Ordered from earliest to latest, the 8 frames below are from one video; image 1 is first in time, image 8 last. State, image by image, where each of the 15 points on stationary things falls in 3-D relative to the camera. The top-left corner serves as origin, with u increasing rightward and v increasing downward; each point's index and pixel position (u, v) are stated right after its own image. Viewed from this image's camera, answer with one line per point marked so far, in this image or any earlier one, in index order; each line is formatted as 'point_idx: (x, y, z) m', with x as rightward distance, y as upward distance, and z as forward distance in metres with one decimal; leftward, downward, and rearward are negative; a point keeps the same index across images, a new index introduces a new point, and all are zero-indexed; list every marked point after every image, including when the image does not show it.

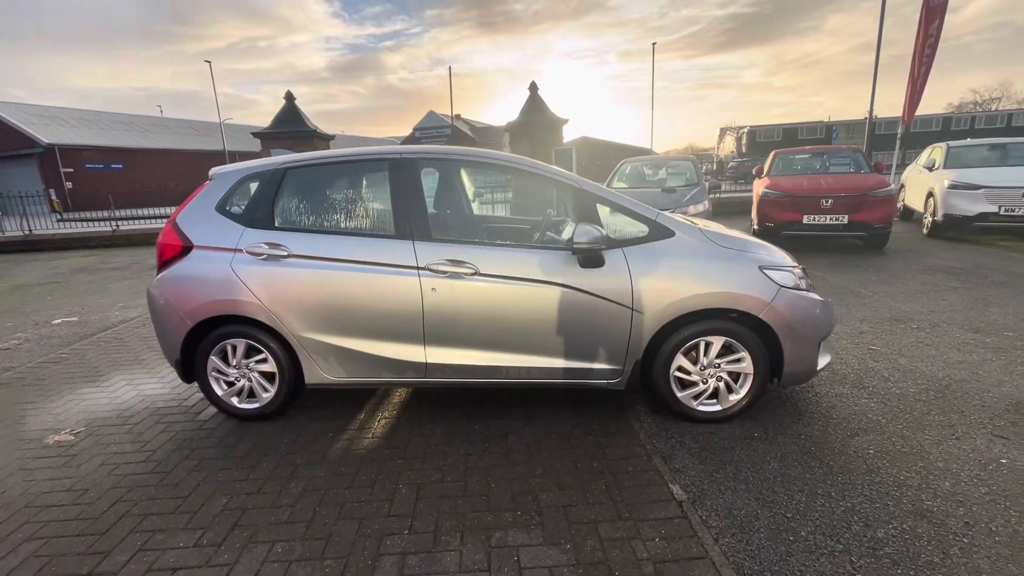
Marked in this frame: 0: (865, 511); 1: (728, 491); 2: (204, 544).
0: (+1.7, -1.1, +2.3) m
1: (+1.1, -1.1, +2.5) m
2: (-1.5, -1.2, +2.2) m
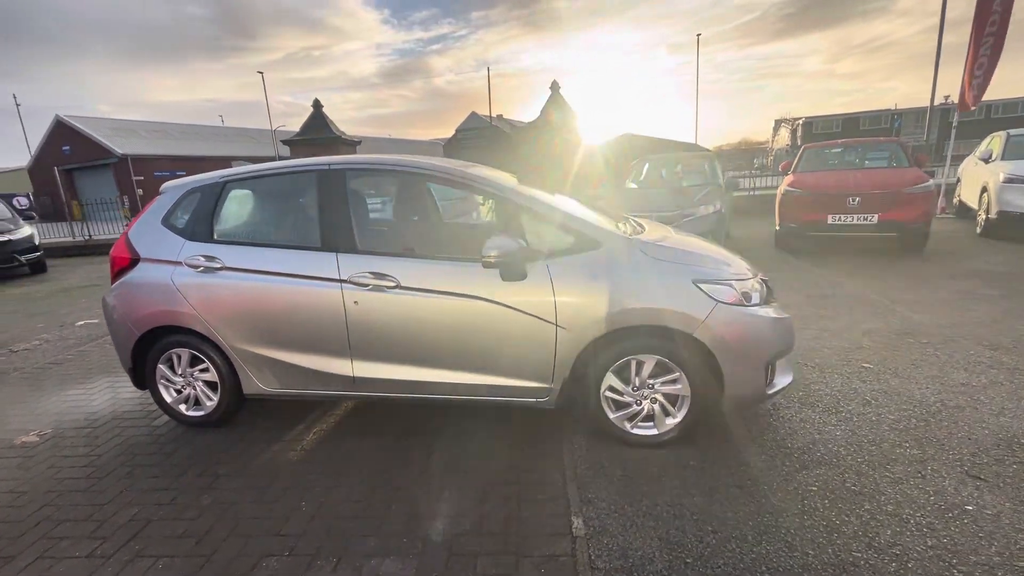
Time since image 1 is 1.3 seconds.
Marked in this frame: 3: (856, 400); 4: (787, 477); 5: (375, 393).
0: (+1.1, -1.2, +2.0) m
1: (+0.6, -1.1, +2.3) m
2: (-2.0, -1.3, +2.3) m
3: (+2.4, -0.8, +3.3) m
4: (+1.5, -1.0, +2.6) m
5: (-0.9, -0.7, +3.2) m
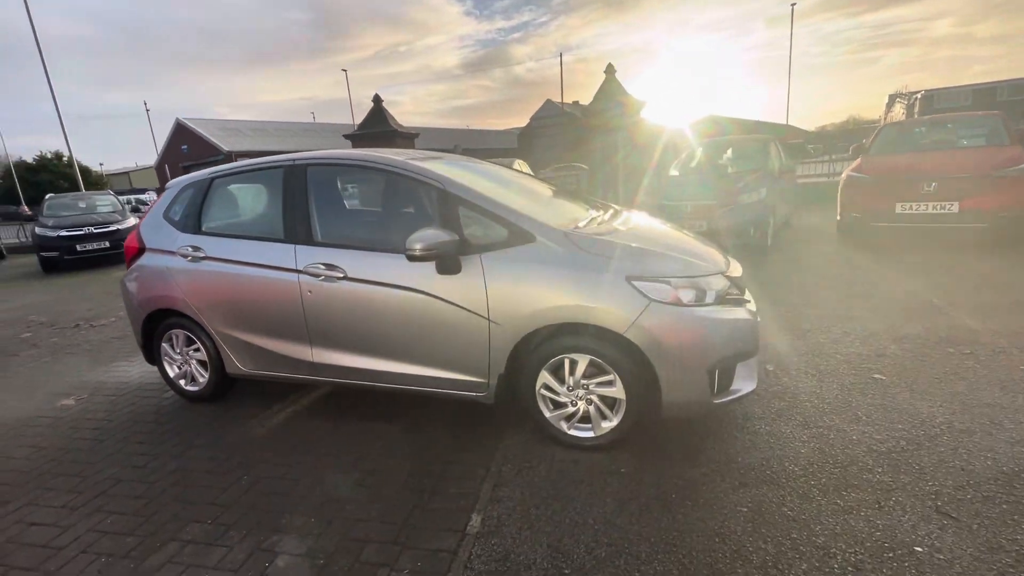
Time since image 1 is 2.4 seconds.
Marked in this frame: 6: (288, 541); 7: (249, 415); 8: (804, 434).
0: (+0.6, -1.2, +1.9) m
1: (+0.1, -1.1, +2.2) m
2: (-2.5, -1.2, +2.6) m
3: (+2.1, -0.8, +2.9) m
4: (+1.0, -1.0, +2.3) m
5: (-1.3, -0.6, +3.3) m
6: (-1.1, -1.2, +2.2) m
7: (-2.0, -1.0, +3.5) m
8: (+1.7, -0.9, +2.8) m
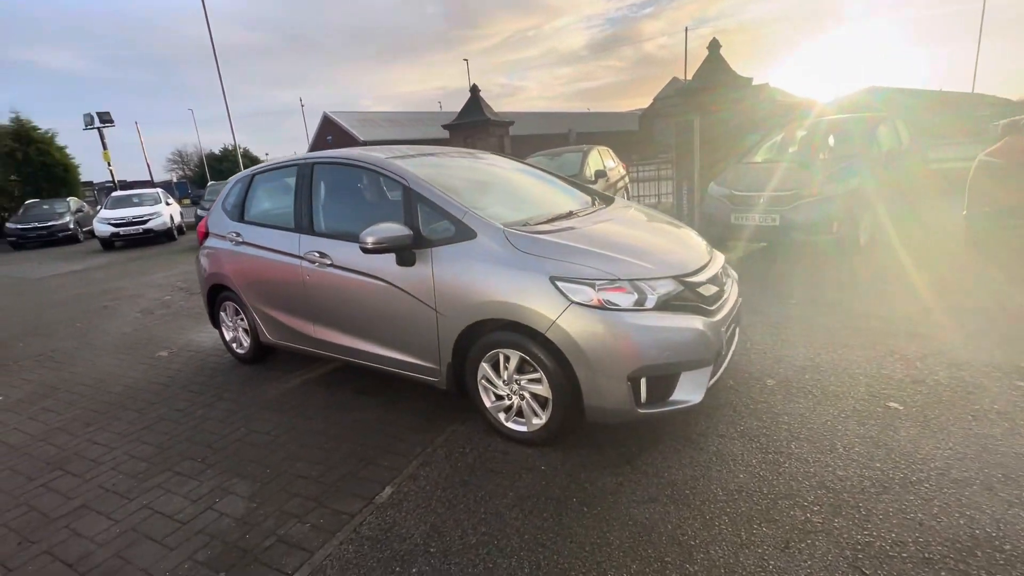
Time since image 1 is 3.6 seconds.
0: (0.0, -1.2, +1.9) m
1: (-0.5, -1.1, +2.4) m
2: (-2.8, -1.1, +3.4) m
3: (+1.7, -0.9, +2.6) m
4: (+0.5, -1.1, +2.3) m
5: (-1.5, -0.5, +3.8) m
6: (-1.5, -1.1, +2.7) m
7: (-2.1, -0.8, +4.1) m
8: (+1.3, -0.9, +2.5) m
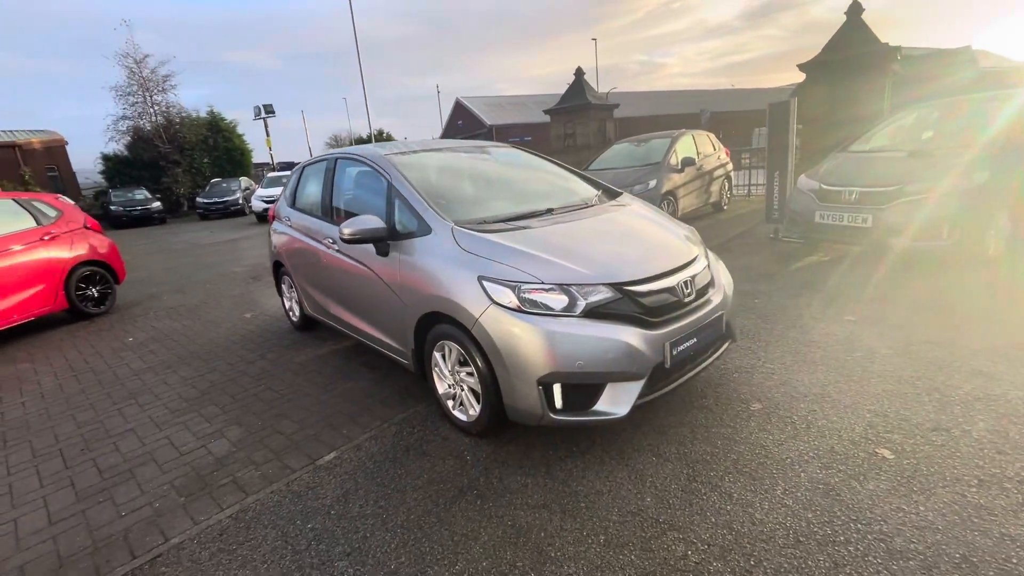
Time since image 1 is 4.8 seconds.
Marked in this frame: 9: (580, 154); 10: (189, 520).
0: (-0.6, -1.2, +2.1) m
1: (-0.9, -1.1, +2.6) m
2: (-3.0, -0.8, +4.2) m
3: (+1.2, -1.0, +2.3) m
4: (0.0, -1.1, +2.3) m
5: (-1.5, -0.4, +4.2) m
6: (-1.9, -1.0, +3.2) m
7: (-2.1, -0.6, +4.8) m
8: (+0.8, -1.0, +2.4) m
9: (+2.3, +4.6, +16.3) m
10: (-1.6, -1.2, +2.4) m
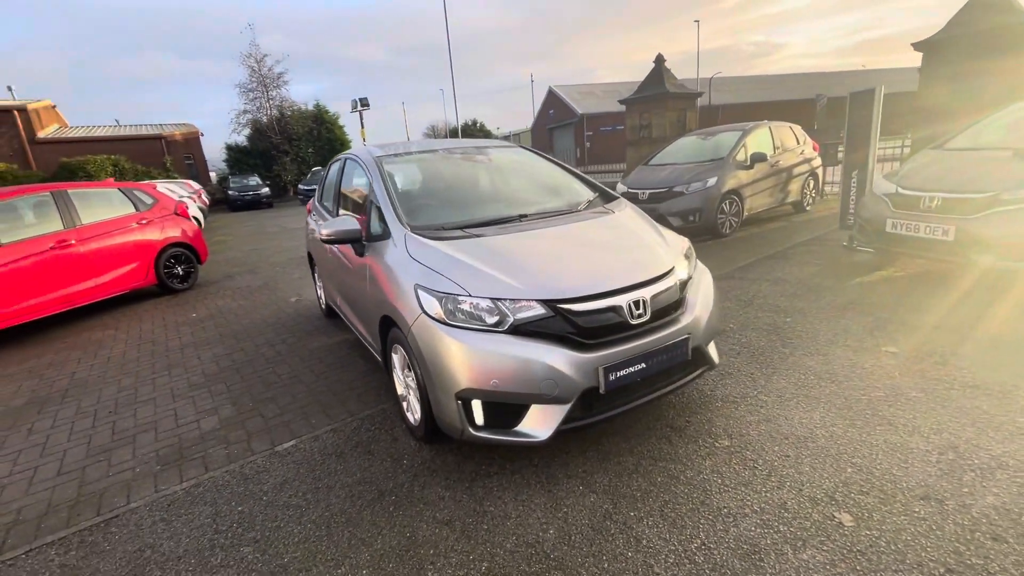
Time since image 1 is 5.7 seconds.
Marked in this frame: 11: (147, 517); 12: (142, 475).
0: (-1.1, -1.2, +2.3) m
1: (-1.3, -1.1, +2.8) m
2: (-3.0, -0.7, +4.7) m
3: (+0.7, -1.1, +2.1) m
4: (-0.5, -1.1, +2.3) m
5: (-1.5, -0.3, +4.5) m
6: (-2.2, -0.9, +3.6) m
7: (-2.0, -0.5, +5.1) m
8: (+0.4, -1.1, +2.2) m
9: (+4.7, +4.7, +15.5) m
10: (-2.1, -1.1, +2.7) m
11: (-1.9, -1.2, +2.5) m
12: (-2.2, -1.1, +2.8) m
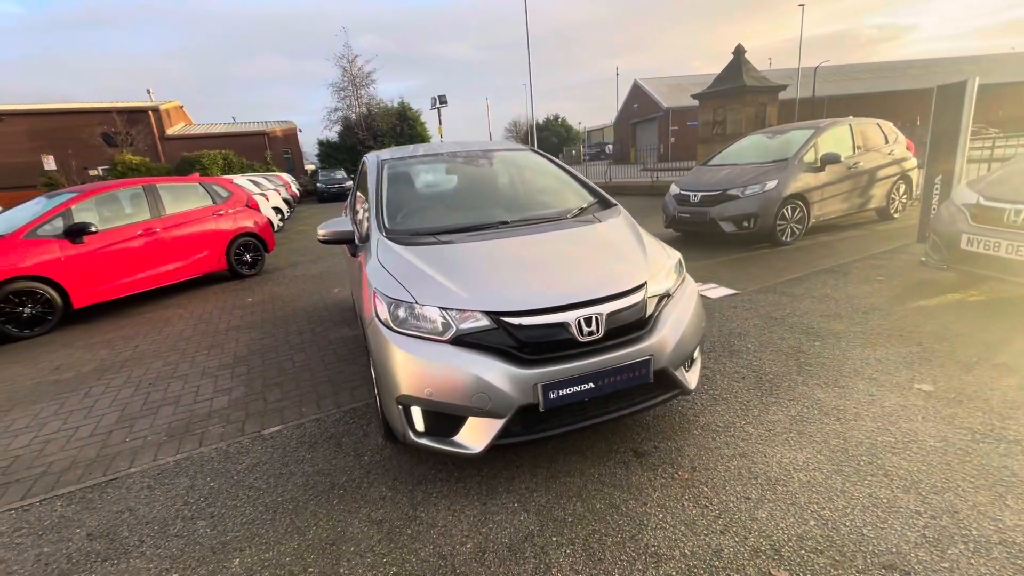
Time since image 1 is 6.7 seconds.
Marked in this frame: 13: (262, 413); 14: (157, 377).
0: (-1.5, -1.2, +2.5) m
1: (-1.6, -1.0, +3.0) m
2: (-2.9, -0.6, +5.2) m
3: (+0.4, -1.2, +2.0) m
4: (-0.8, -1.2, +2.4) m
5: (-1.5, -0.3, +4.7) m
6: (-2.3, -0.9, +3.9) m
7: (-1.8, -0.4, +5.4) m
8: (0.0, -1.2, +2.2) m
9: (+6.7, +4.4, +14.5) m
10: (-2.3, -1.1, +3.0) m
11: (-2.2, -1.2, +2.8) m
12: (-2.5, -1.1, +3.2) m
13: (-1.9, -0.9, +3.5) m
14: (-3.3, -0.8, +4.3) m
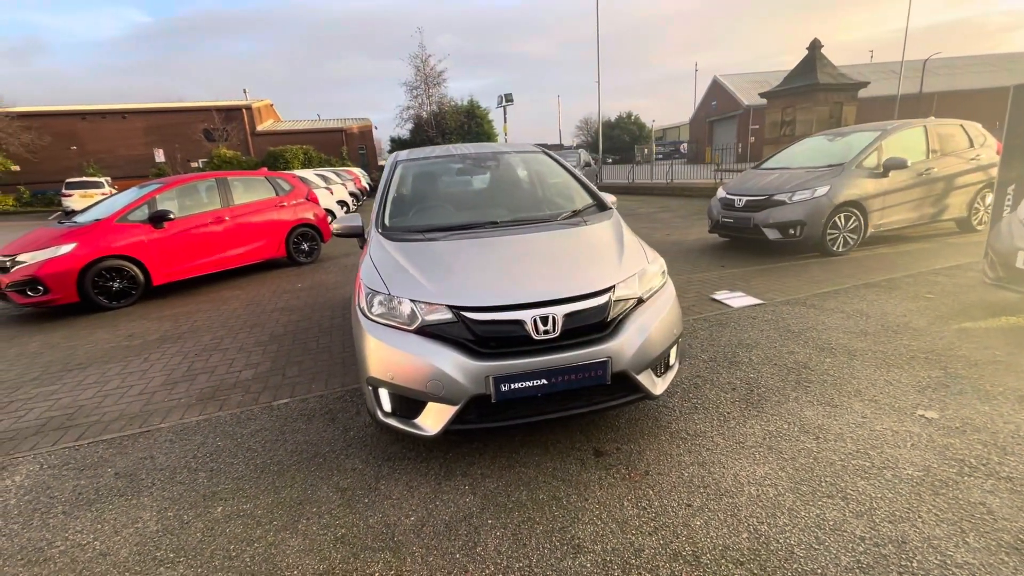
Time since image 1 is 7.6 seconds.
0: (-1.7, -1.1, +2.8) m
1: (-1.7, -0.9, +3.4) m
2: (-2.7, -0.4, +5.7) m
3: (0.0, -1.2, +2.1) m
4: (-1.1, -1.1, +2.7) m
5: (-1.4, -0.2, +5.0) m
6: (-2.3, -0.7, +4.4) m
7: (-1.7, -0.3, +5.8) m
8: (-0.3, -1.1, +2.3) m
9: (+8.2, +4.1, +13.6) m
10: (-2.5, -1.0, +3.5) m
11: (-2.4, -1.0, +3.2) m
12: (-2.6, -0.9, +3.7) m
13: (-1.9, -0.8, +3.9) m
14: (-3.2, -0.6, +4.9) m
